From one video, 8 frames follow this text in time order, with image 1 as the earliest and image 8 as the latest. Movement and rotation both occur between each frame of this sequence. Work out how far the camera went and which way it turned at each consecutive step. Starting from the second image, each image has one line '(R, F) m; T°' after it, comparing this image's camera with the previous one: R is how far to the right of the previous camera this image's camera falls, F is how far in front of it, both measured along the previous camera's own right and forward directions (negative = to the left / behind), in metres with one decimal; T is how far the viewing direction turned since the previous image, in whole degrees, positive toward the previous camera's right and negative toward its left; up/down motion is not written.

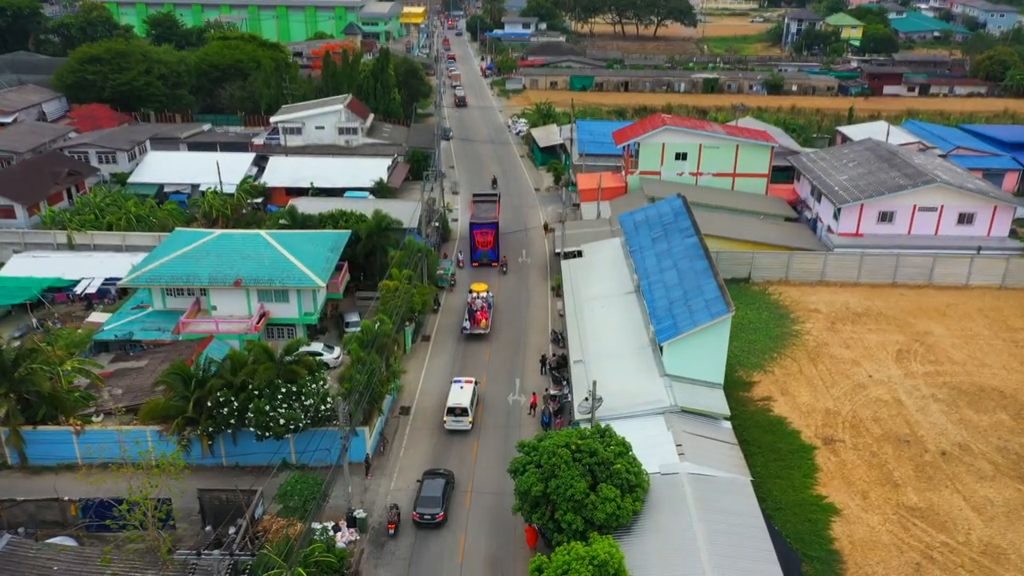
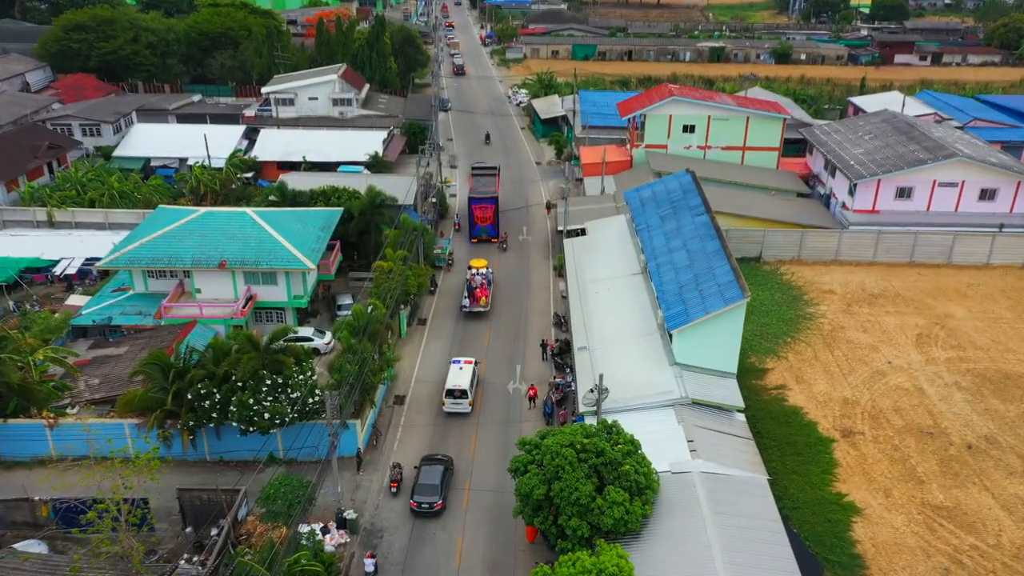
(0.0, +2.0) m; 0°
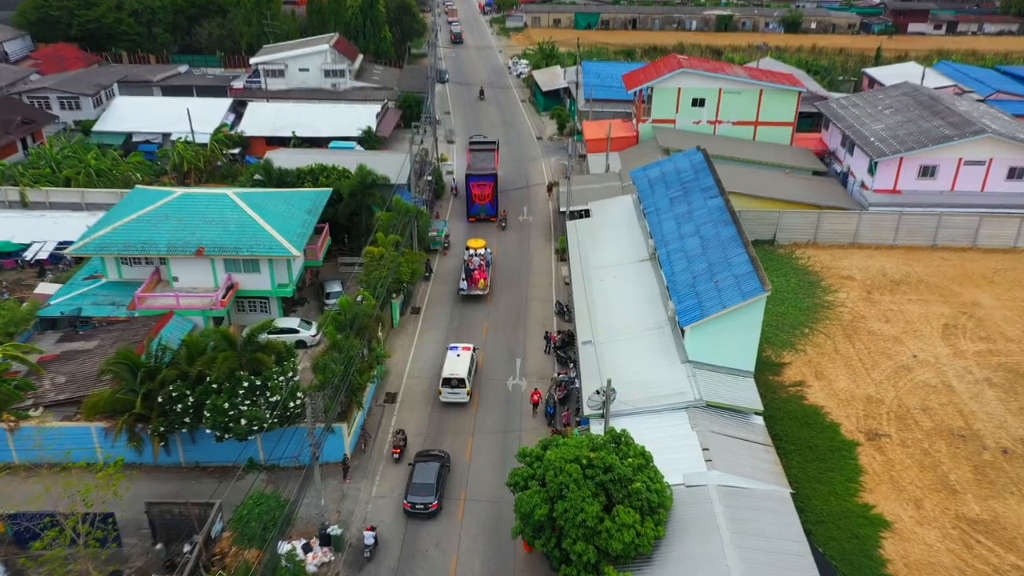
(0.0, +2.5) m; 0°
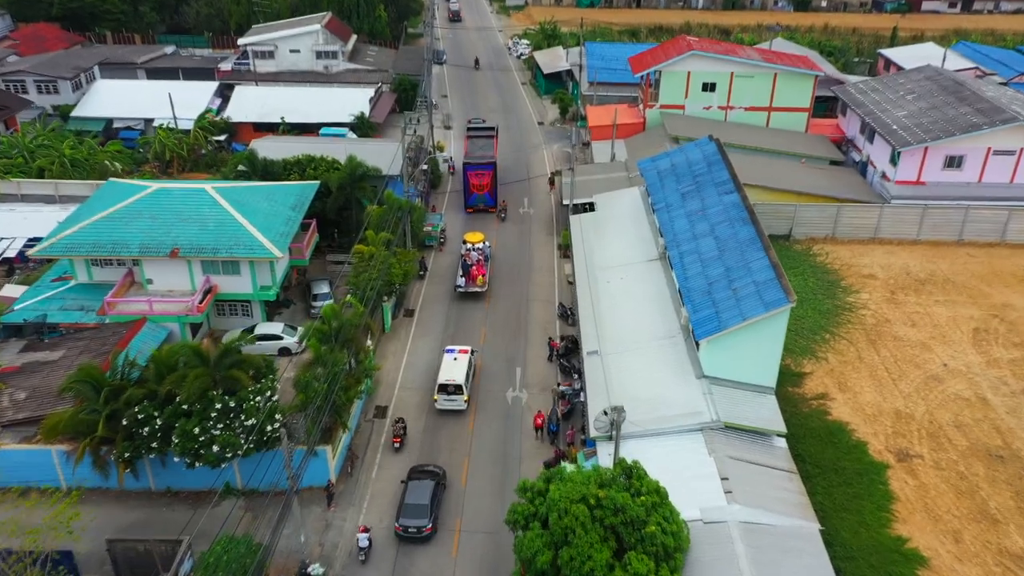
(0.0, +2.4) m; 0°
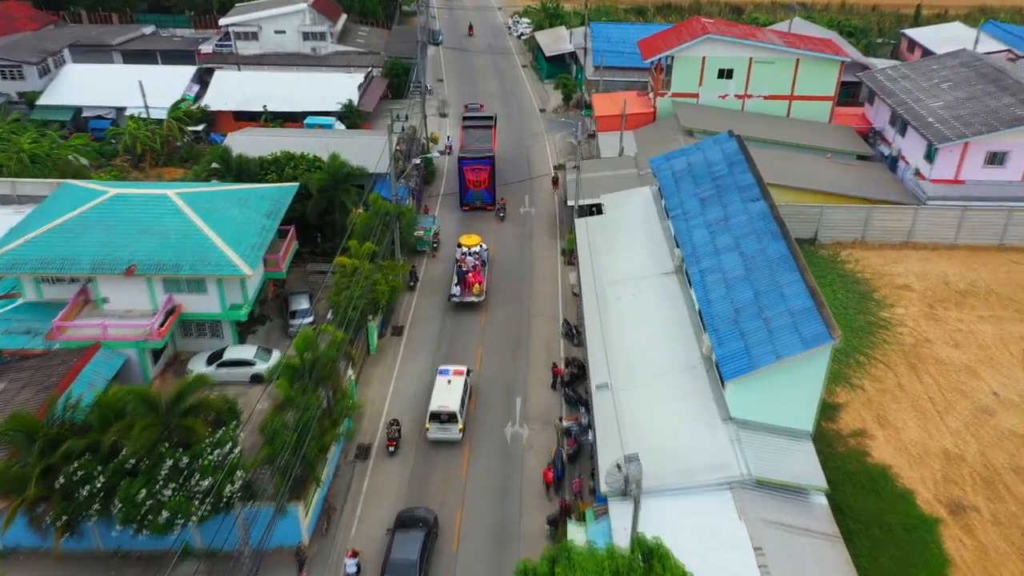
(0.0, +3.5) m; 0°
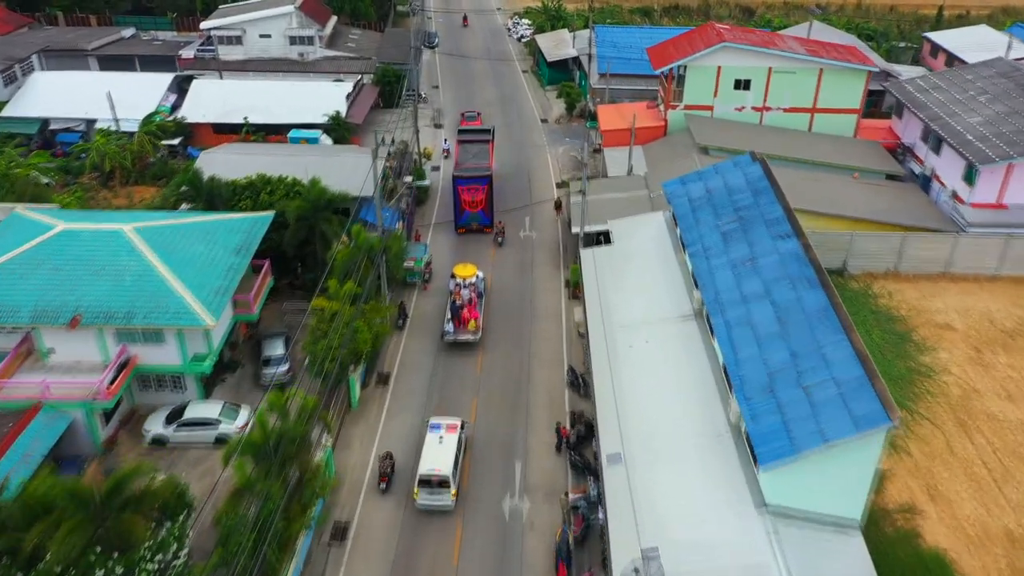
(0.0, +3.4) m; 0°
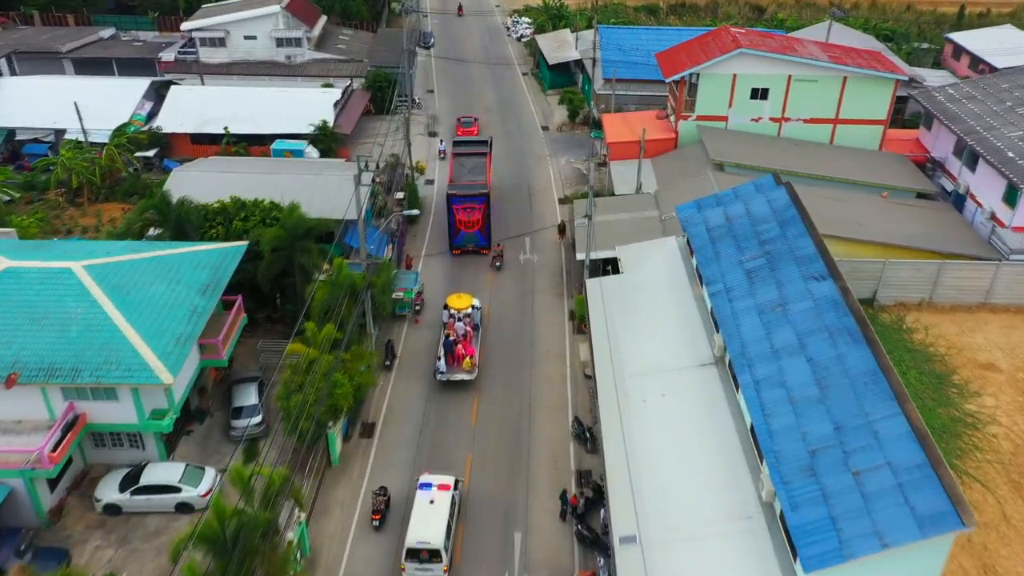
(0.0, +2.9) m; 0°
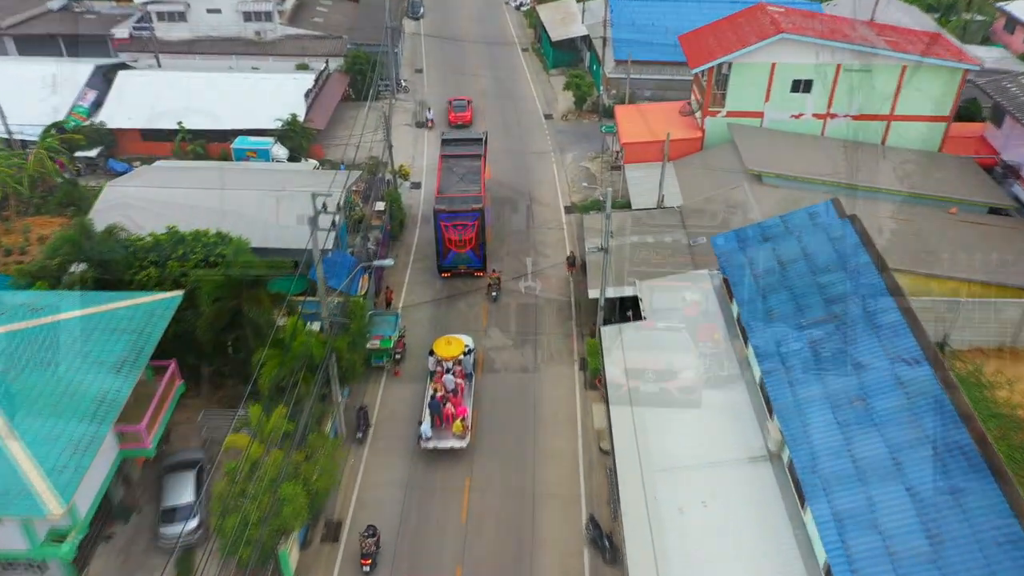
(0.0, +5.4) m; 0°
